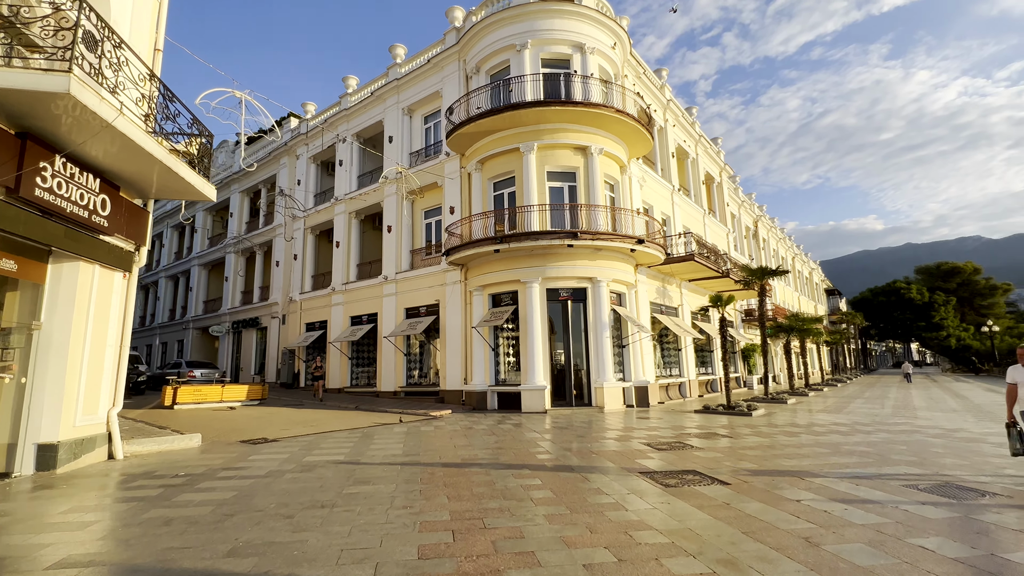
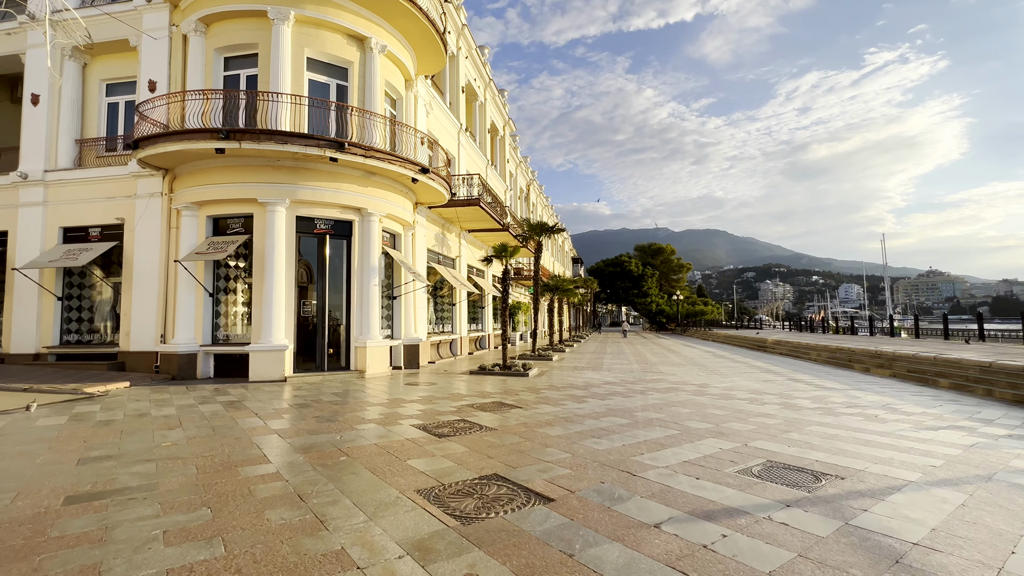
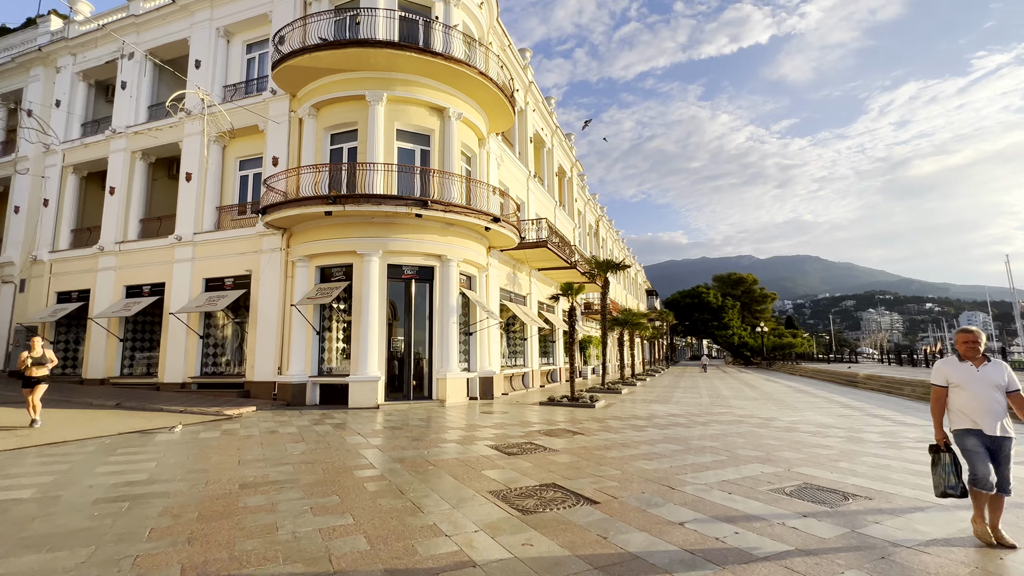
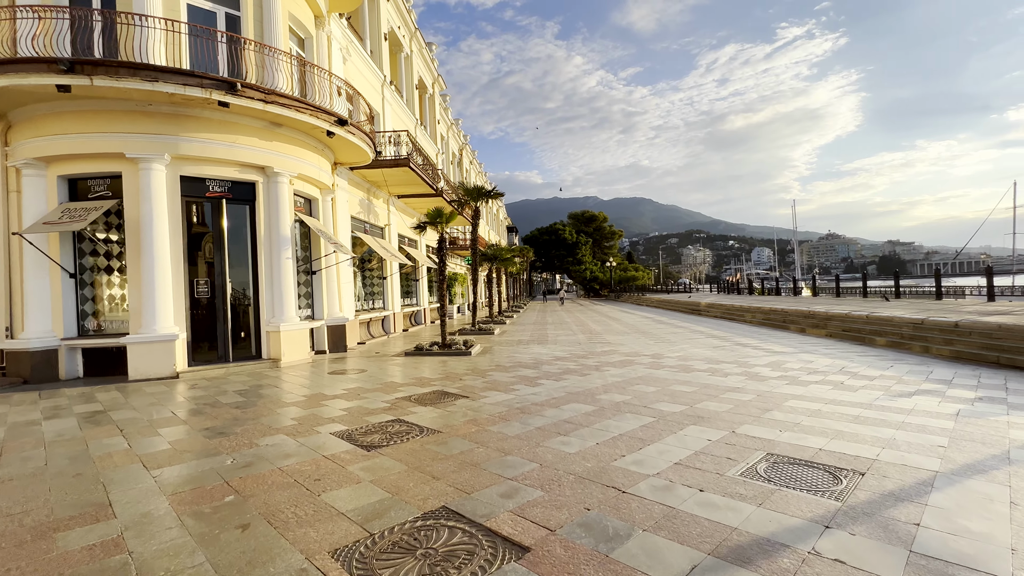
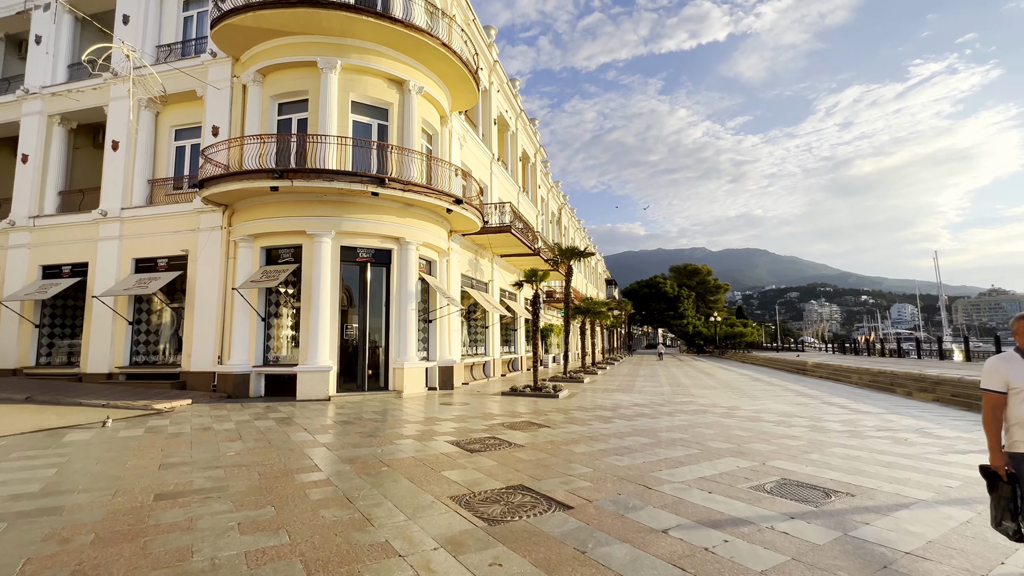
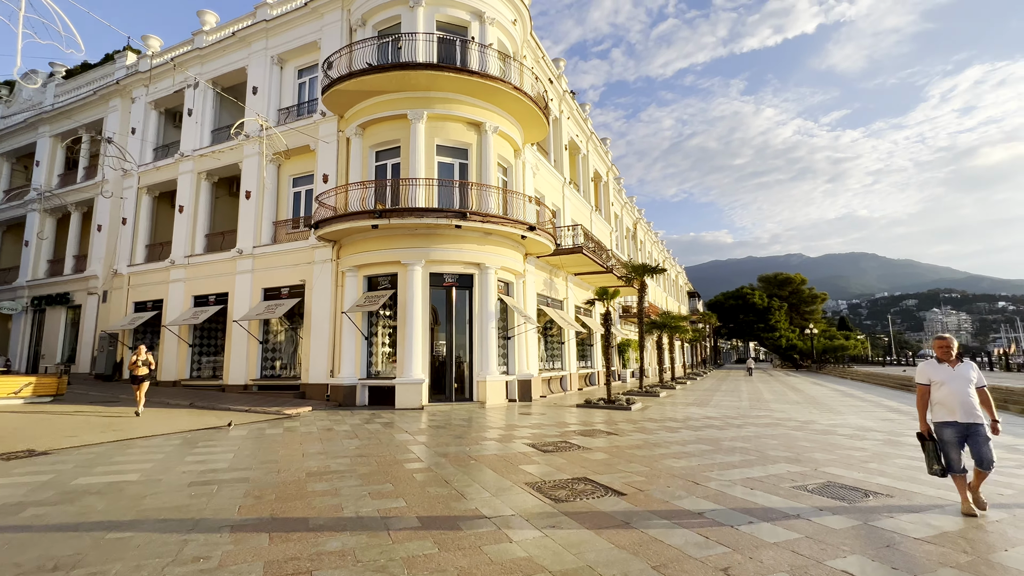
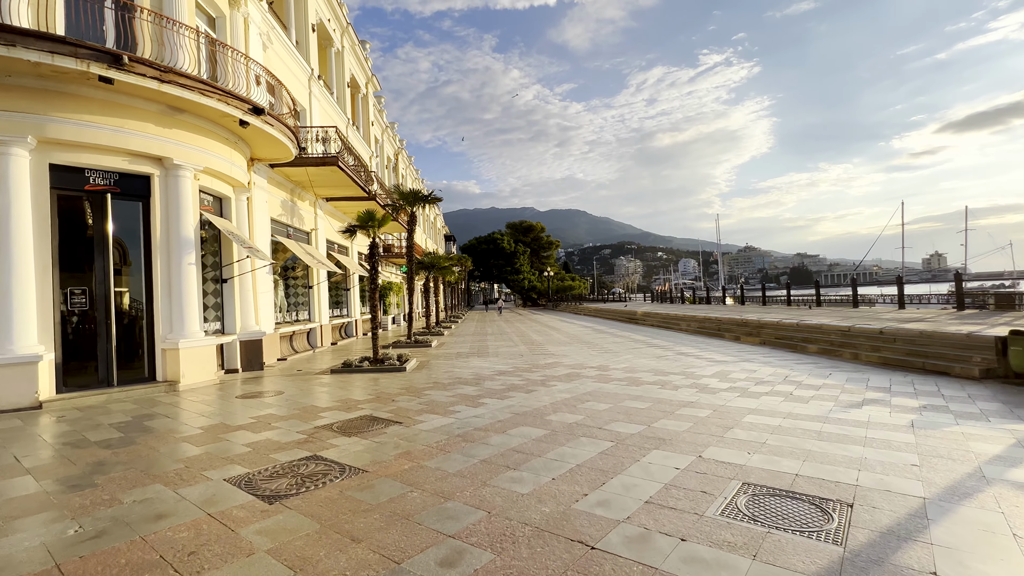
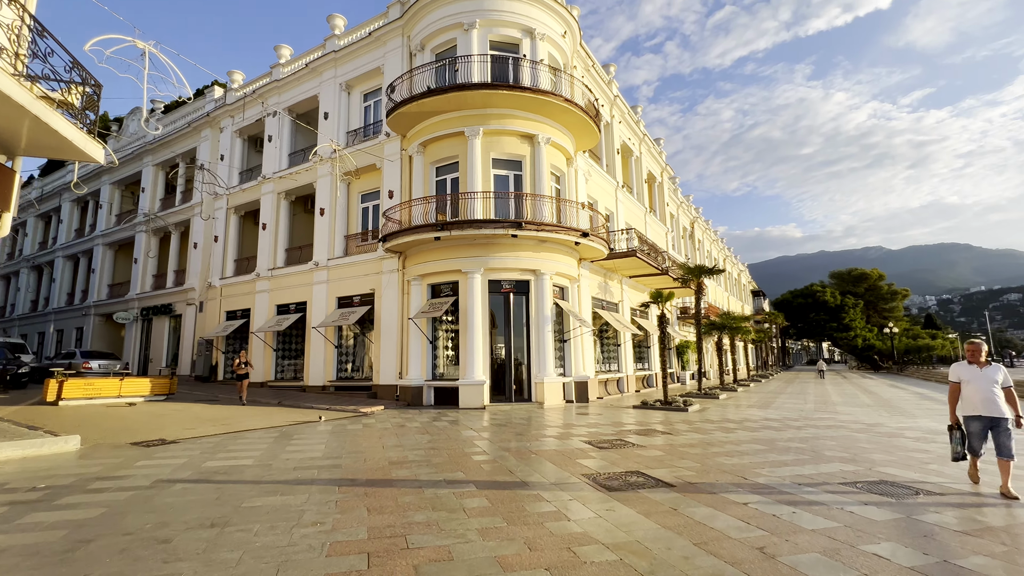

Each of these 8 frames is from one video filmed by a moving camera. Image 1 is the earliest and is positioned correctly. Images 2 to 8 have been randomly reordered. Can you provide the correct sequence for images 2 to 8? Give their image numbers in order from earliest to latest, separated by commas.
8, 6, 3, 5, 2, 4, 7
